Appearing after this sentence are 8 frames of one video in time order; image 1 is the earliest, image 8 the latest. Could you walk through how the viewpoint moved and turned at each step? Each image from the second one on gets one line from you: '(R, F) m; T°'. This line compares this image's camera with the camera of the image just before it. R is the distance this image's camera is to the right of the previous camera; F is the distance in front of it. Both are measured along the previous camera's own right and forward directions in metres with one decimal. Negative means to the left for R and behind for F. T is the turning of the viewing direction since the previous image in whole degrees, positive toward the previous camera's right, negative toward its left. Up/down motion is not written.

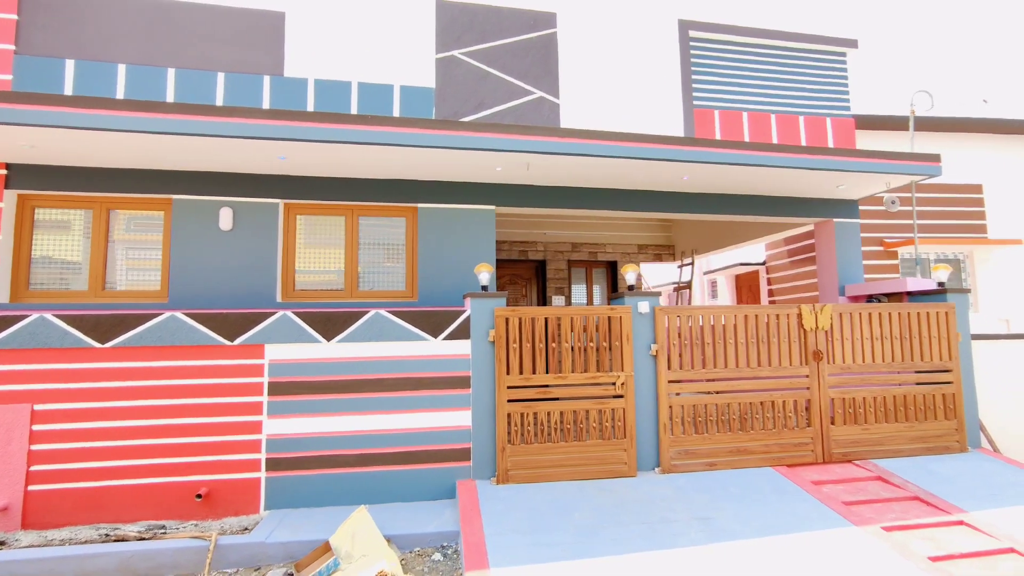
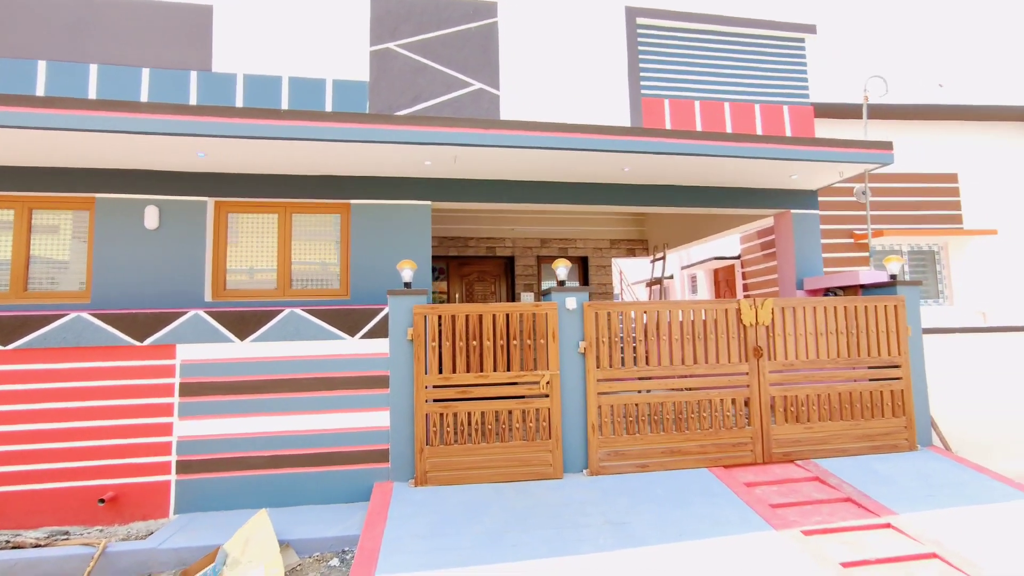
(+1.0, +0.2) m; -1°
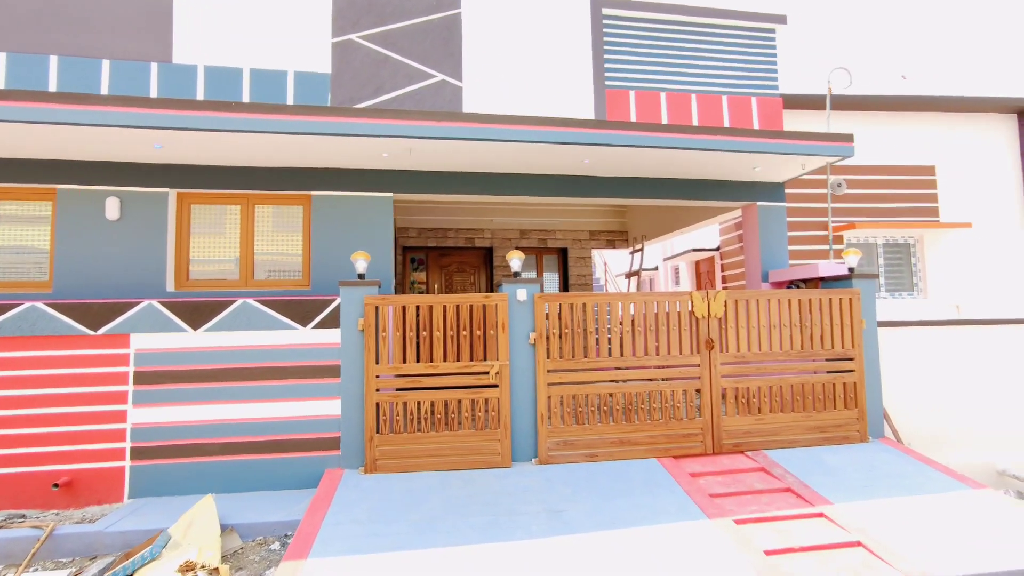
(+0.6, -0.1) m; 0°
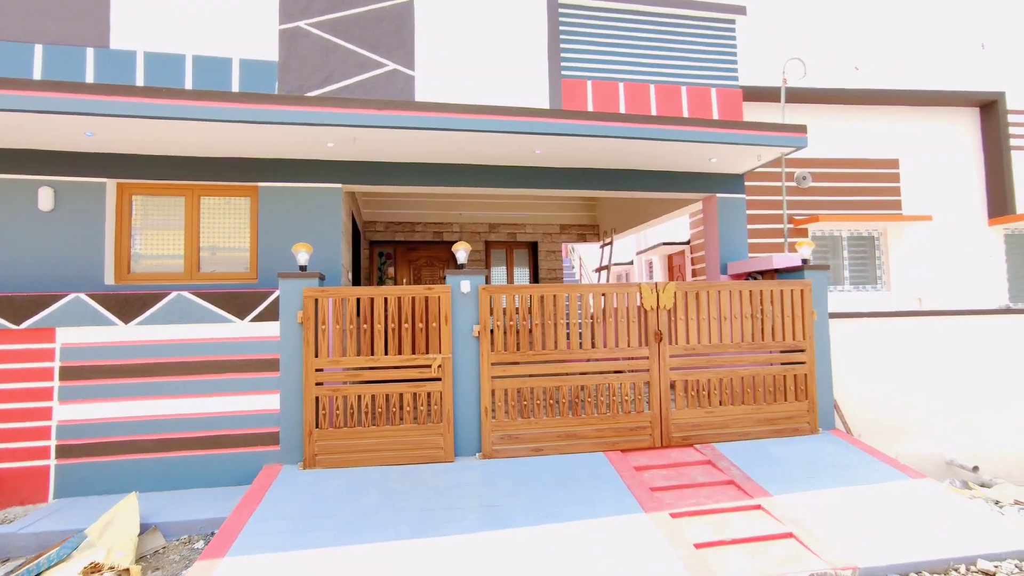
(+0.5, +0.1) m; +1°
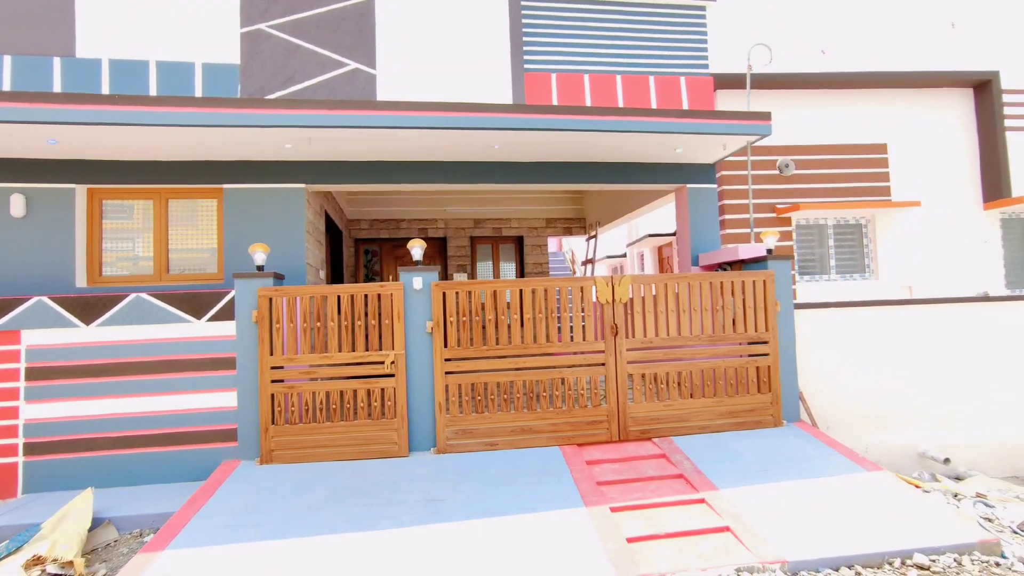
(+0.7, 0.0) m; -2°
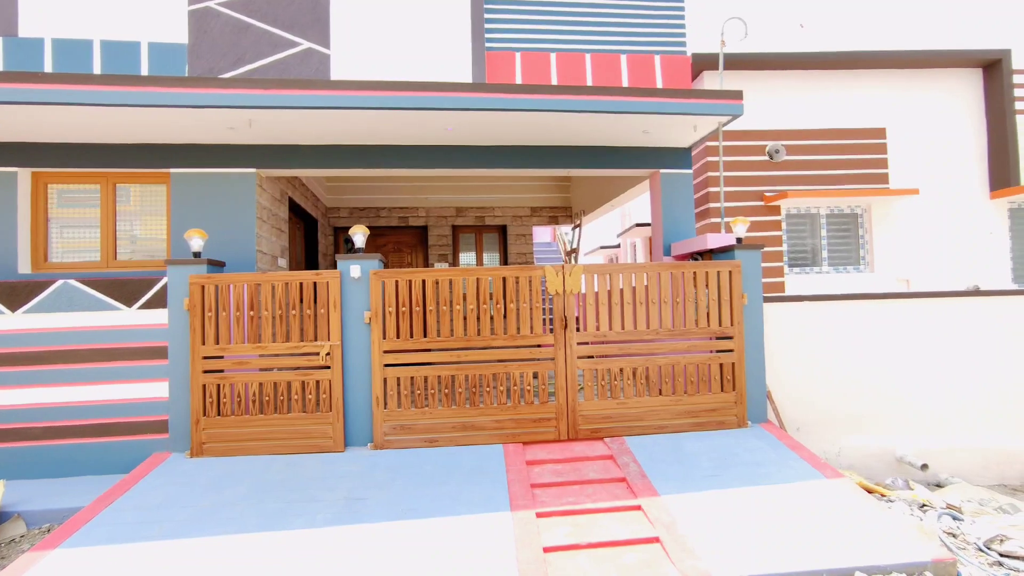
(+0.8, +0.3) m; -2°
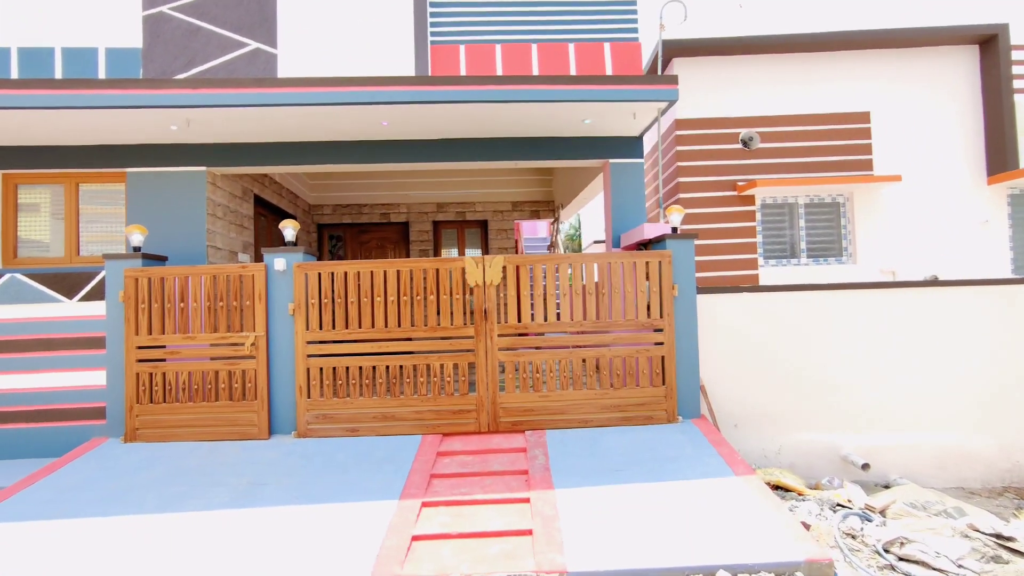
(+1.3, +0.1) m; -4°
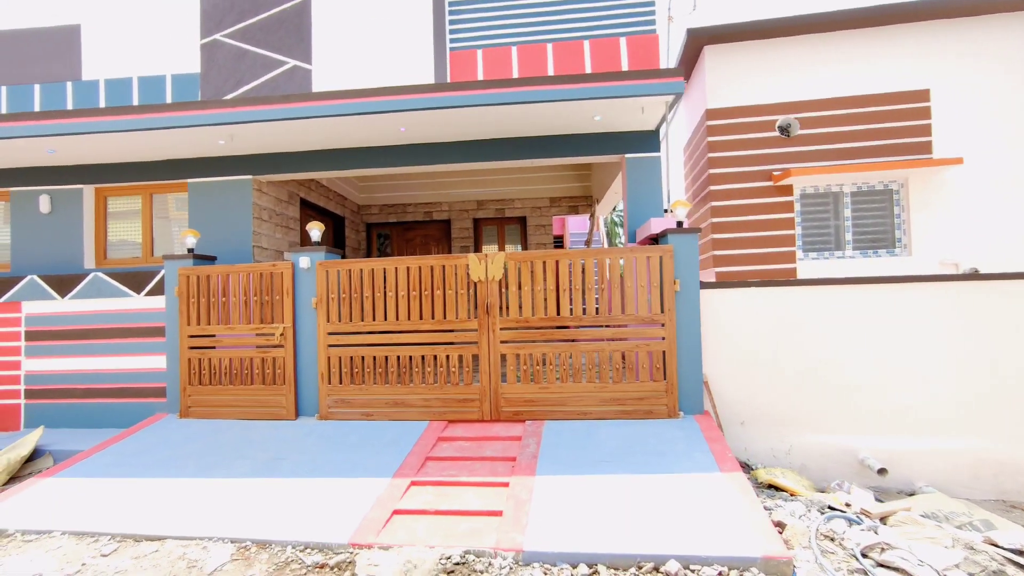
(+0.8, -0.2) m; -8°
